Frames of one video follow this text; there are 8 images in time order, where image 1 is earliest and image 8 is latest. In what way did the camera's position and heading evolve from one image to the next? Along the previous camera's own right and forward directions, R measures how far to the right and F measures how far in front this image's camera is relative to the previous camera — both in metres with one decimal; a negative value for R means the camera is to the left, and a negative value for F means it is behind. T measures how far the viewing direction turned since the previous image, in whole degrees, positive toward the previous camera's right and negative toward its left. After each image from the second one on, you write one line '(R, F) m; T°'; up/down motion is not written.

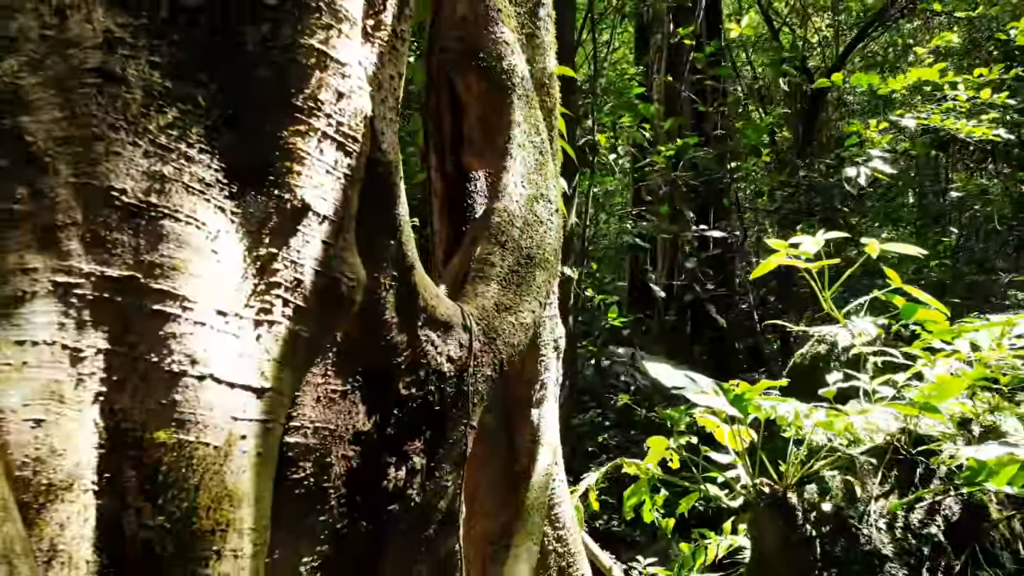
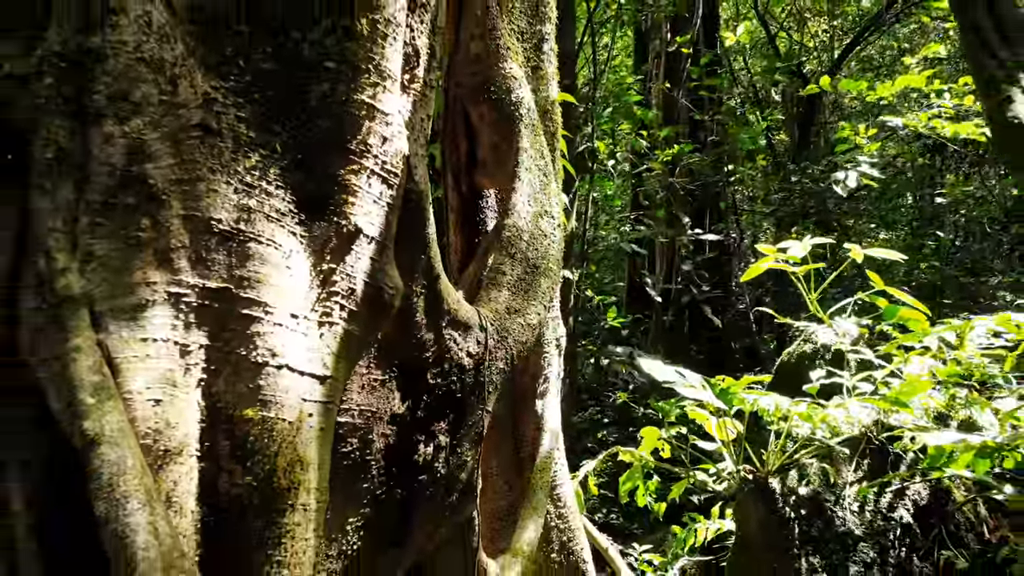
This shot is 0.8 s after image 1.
(-0.1, -0.2) m; 0°
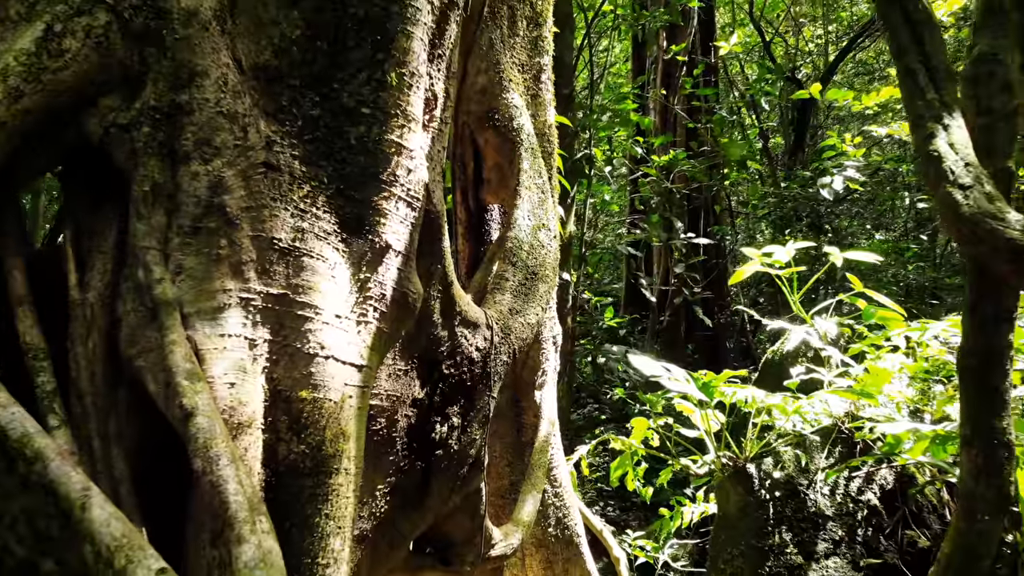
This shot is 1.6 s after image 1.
(0.0, -0.2) m; 0°
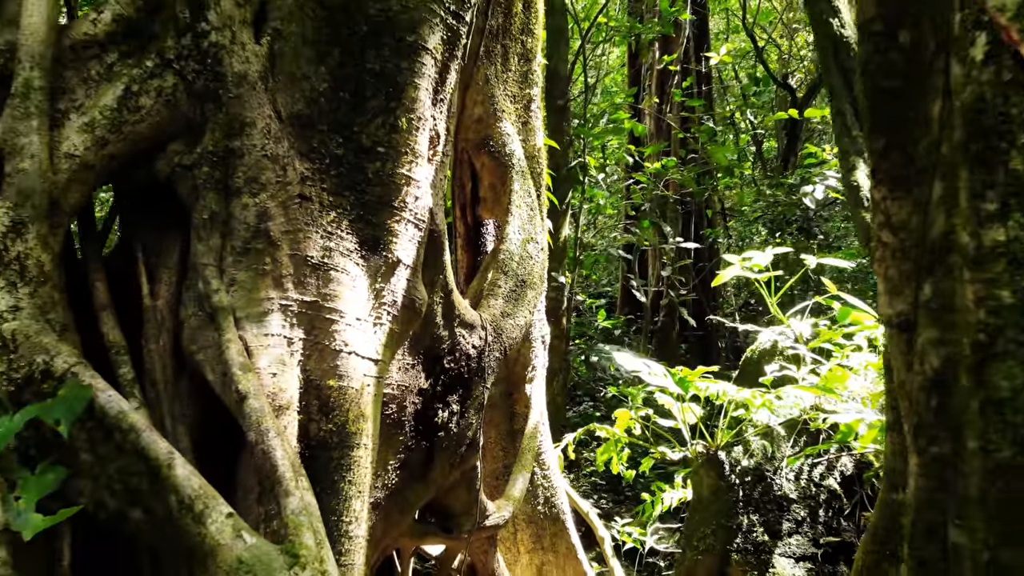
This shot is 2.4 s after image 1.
(+0.1, -0.3) m; 0°
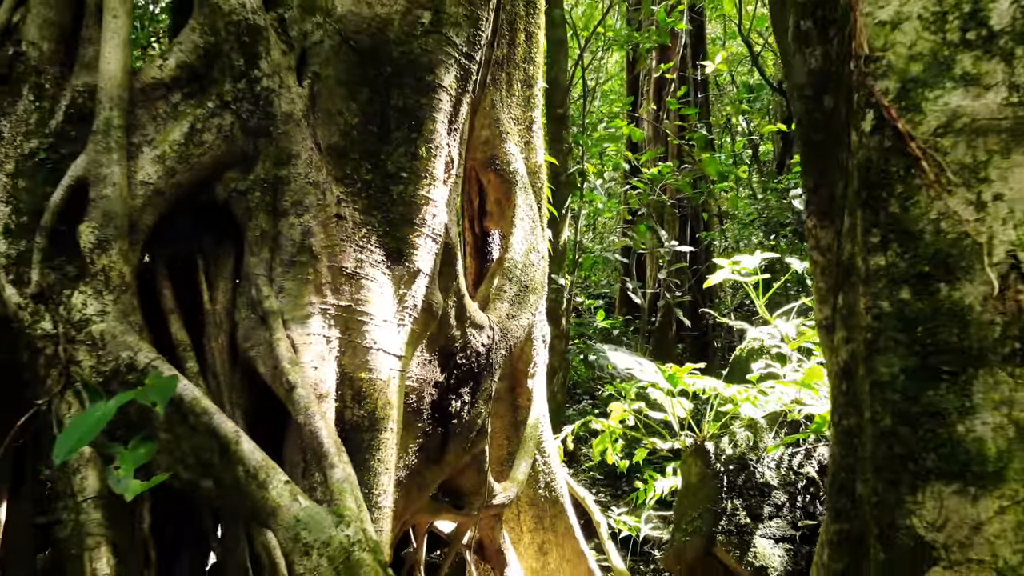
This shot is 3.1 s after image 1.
(0.0, -0.2) m; 0°
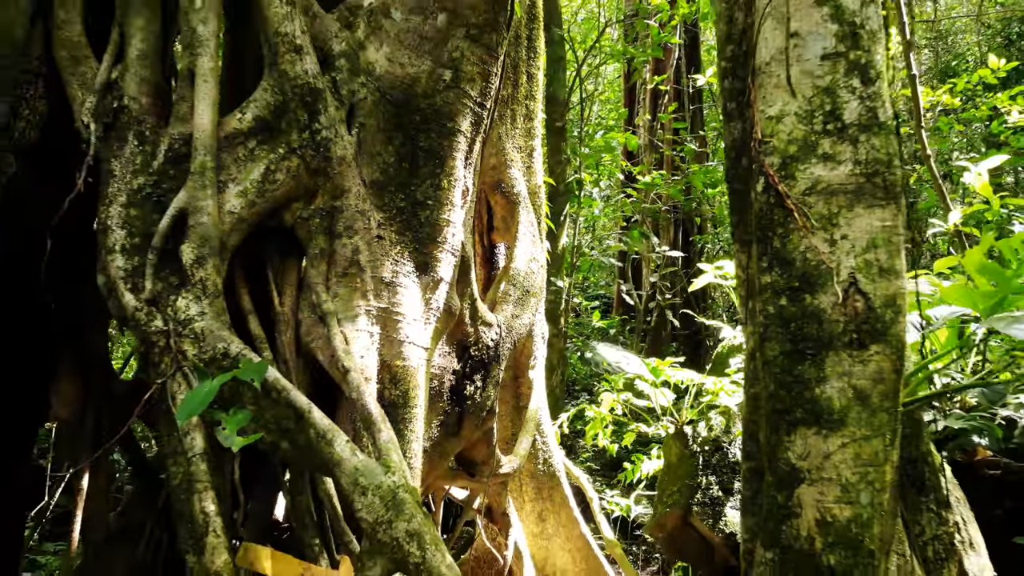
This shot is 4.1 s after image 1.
(0.0, -0.4) m; 0°
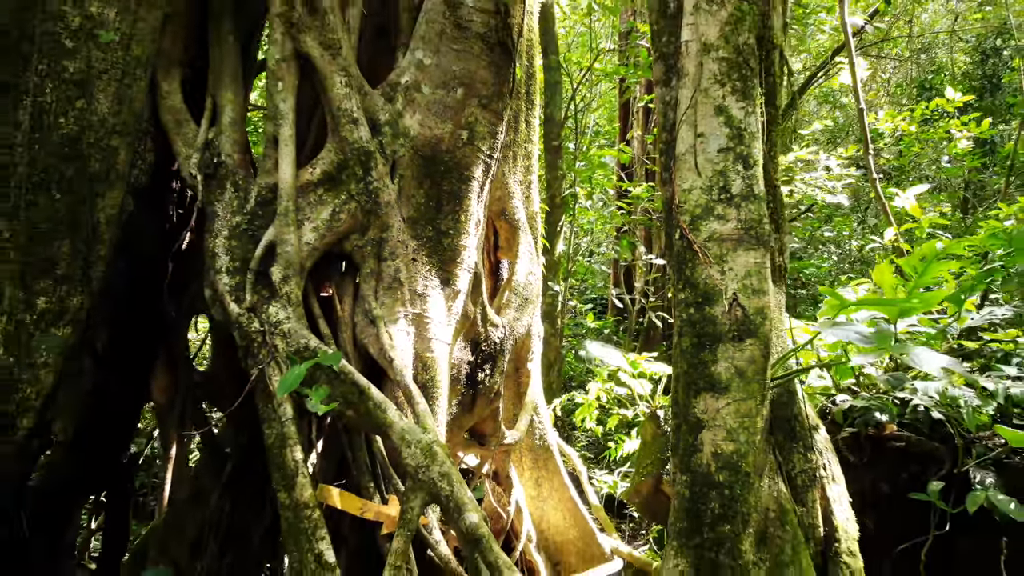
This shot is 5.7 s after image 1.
(0.0, -0.7) m; 0°
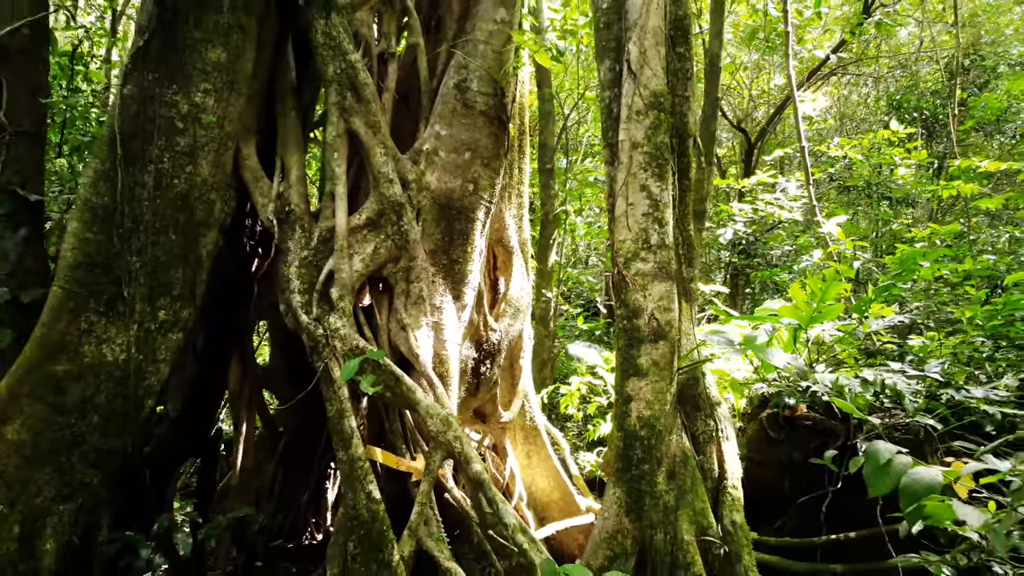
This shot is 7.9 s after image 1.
(+0.1, -1.0) m; 0°
